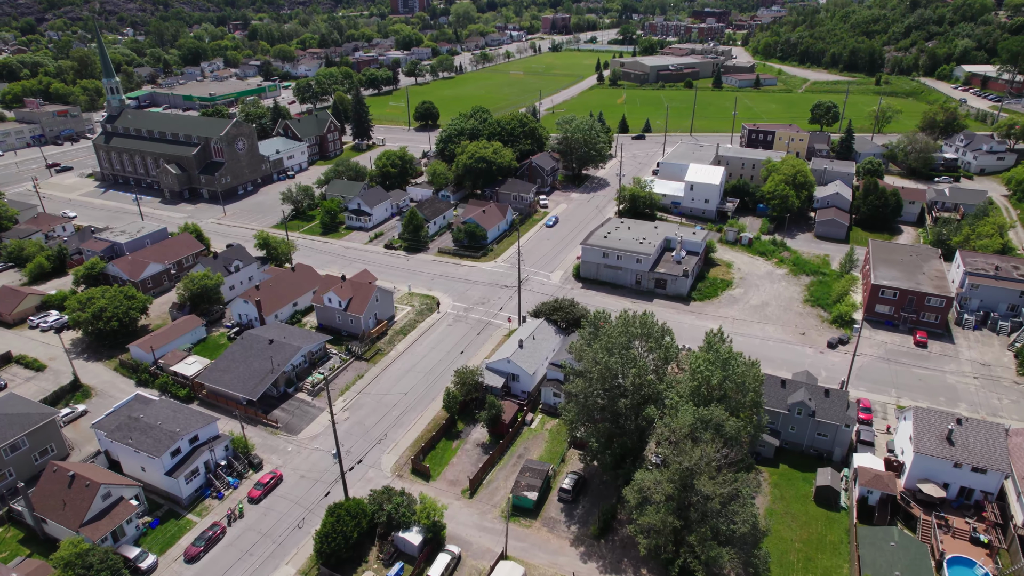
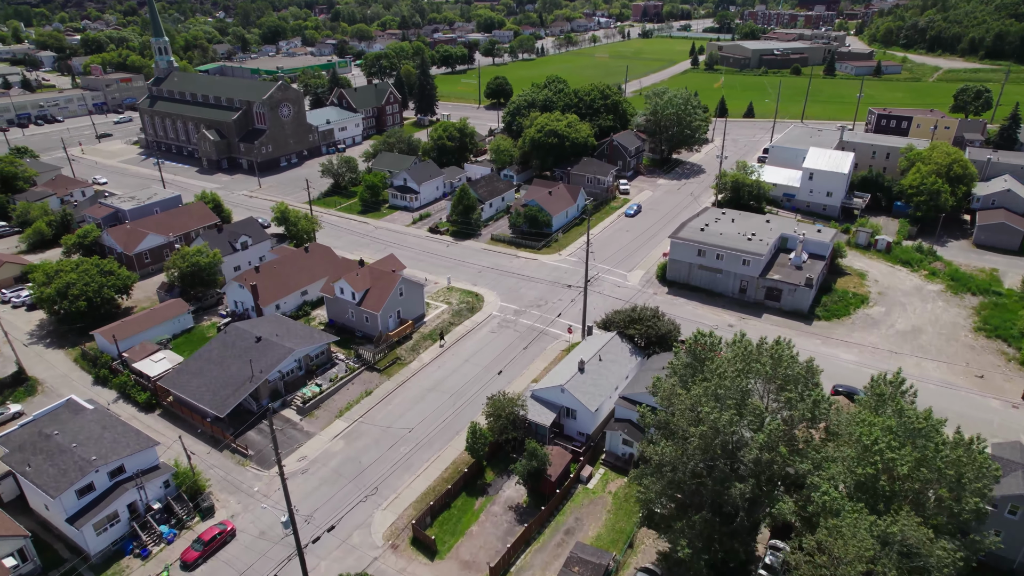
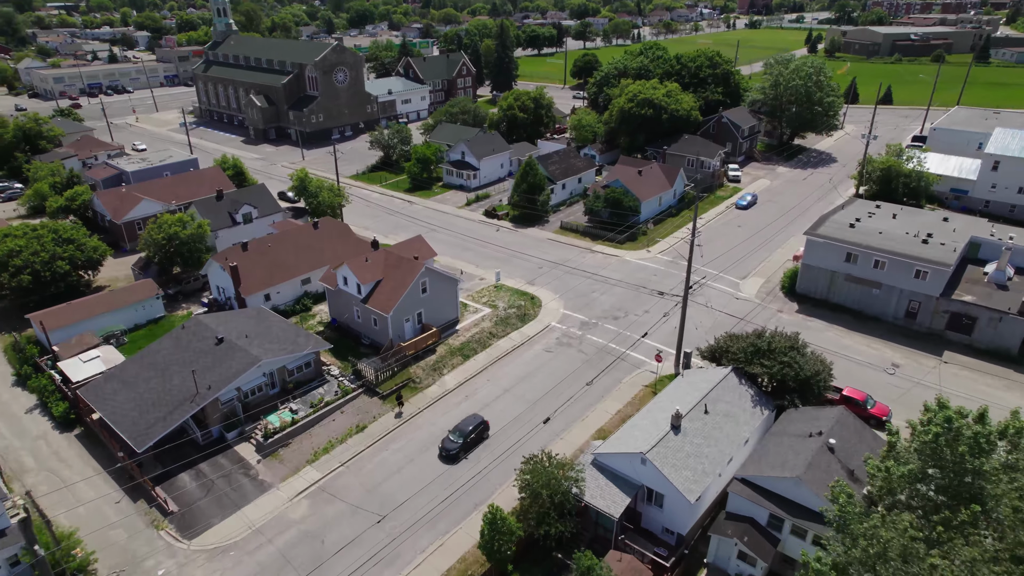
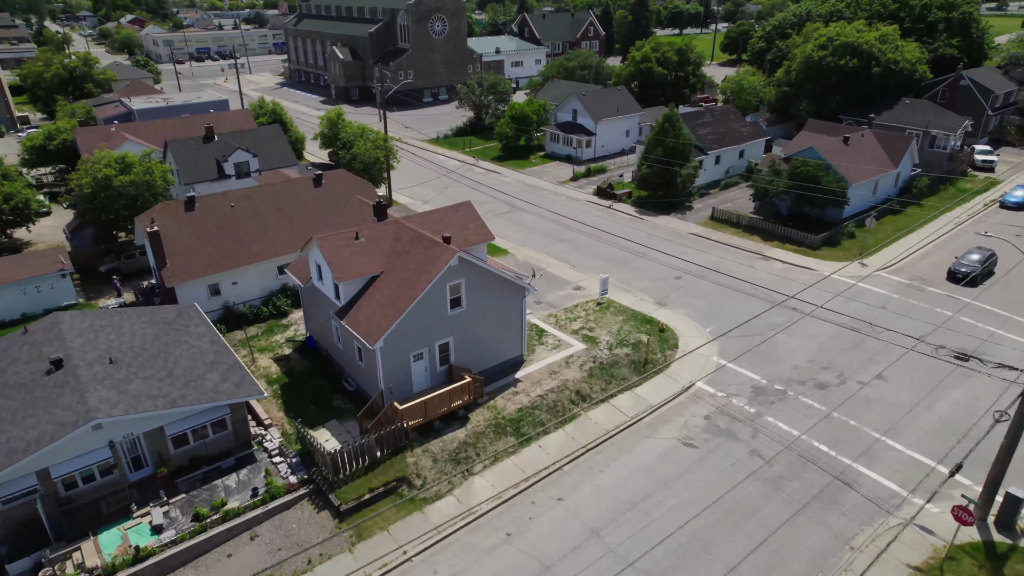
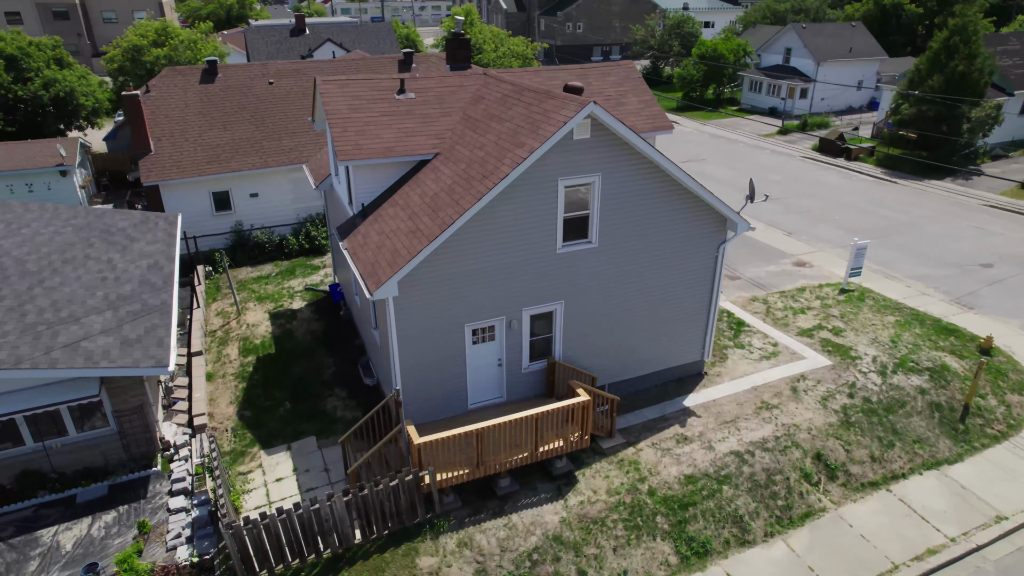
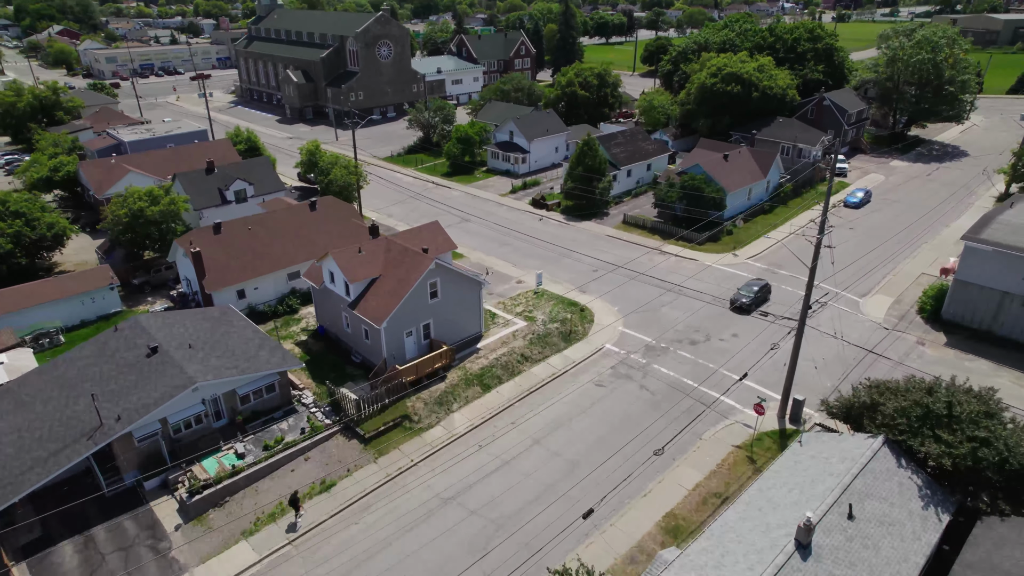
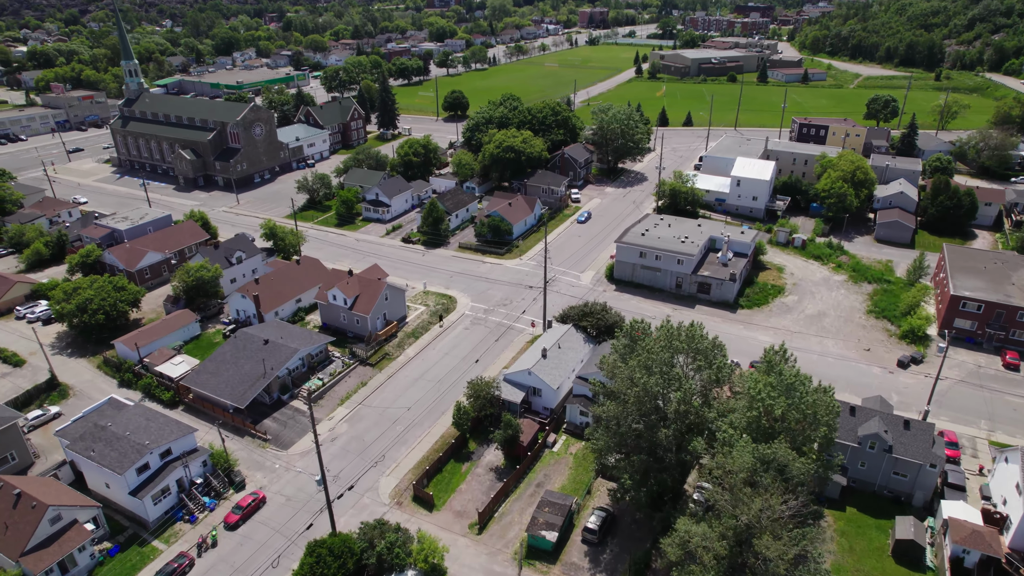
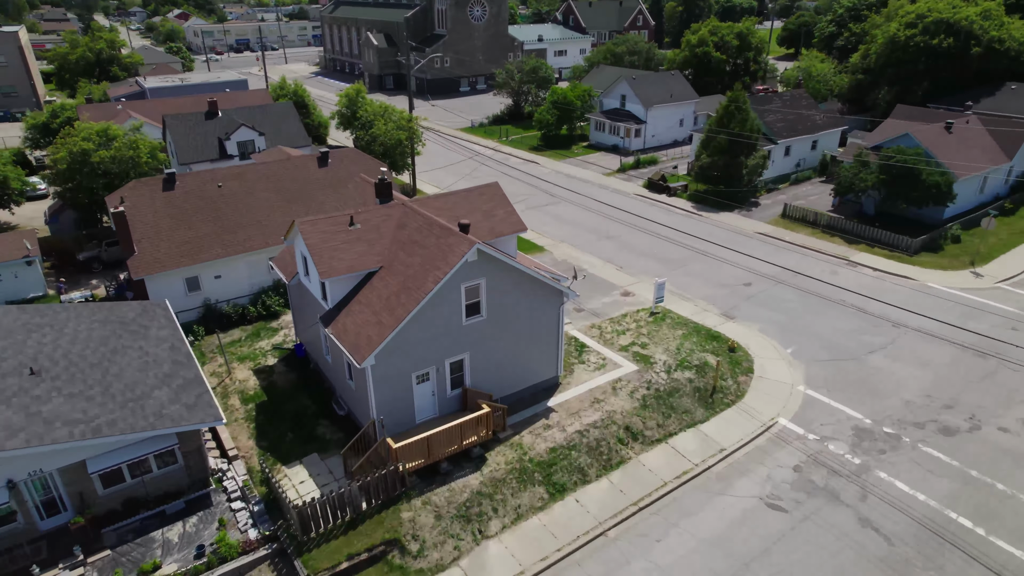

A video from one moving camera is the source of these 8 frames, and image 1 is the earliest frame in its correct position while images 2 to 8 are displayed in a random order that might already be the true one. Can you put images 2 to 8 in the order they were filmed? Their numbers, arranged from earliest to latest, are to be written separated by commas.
7, 2, 3, 6, 4, 8, 5
